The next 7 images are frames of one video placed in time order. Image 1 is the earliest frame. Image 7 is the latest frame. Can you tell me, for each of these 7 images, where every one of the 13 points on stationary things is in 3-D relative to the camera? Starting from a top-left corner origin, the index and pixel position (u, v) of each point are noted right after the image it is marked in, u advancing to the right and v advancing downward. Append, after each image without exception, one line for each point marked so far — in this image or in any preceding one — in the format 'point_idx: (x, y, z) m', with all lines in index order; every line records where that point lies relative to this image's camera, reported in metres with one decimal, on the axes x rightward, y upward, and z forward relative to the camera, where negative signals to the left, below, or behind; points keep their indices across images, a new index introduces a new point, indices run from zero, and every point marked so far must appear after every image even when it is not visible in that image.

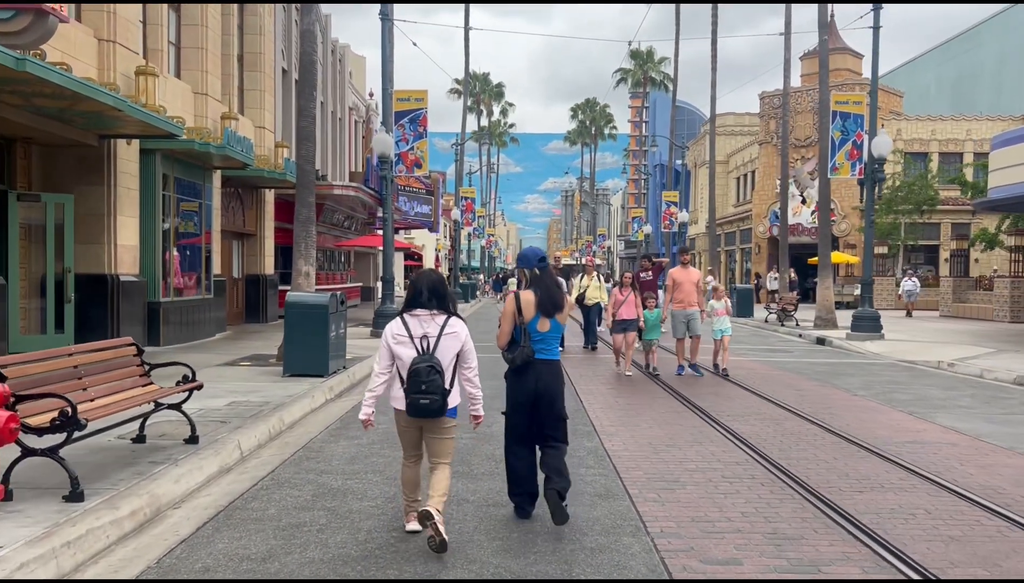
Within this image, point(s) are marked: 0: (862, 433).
0: (+3.5, -1.4, +8.3) m
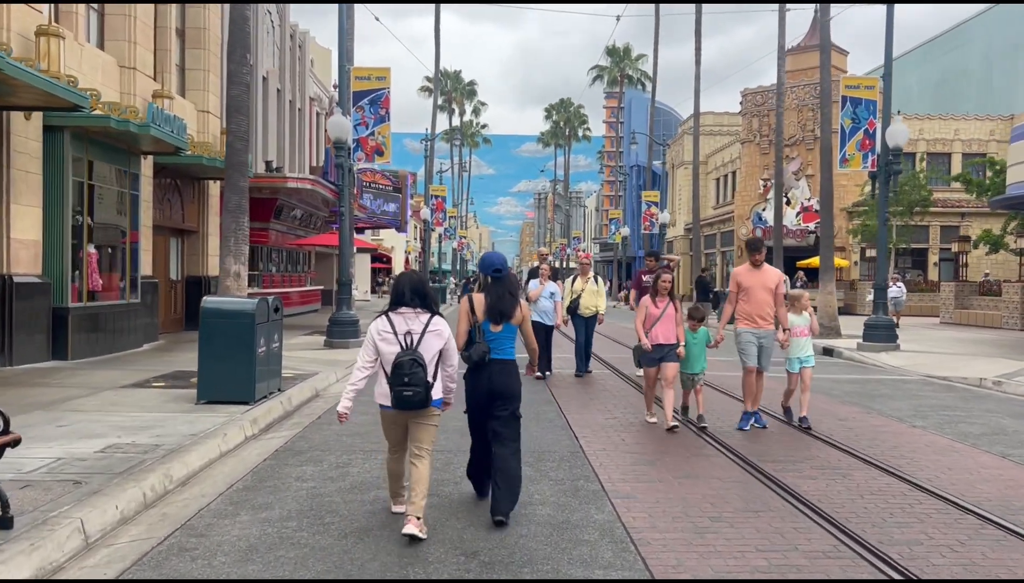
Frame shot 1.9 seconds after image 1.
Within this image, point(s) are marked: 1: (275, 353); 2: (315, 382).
0: (+3.4, -1.5, +6.1) m
1: (-2.9, -0.8, +10.1) m
2: (-2.8, -1.3, +11.7) m
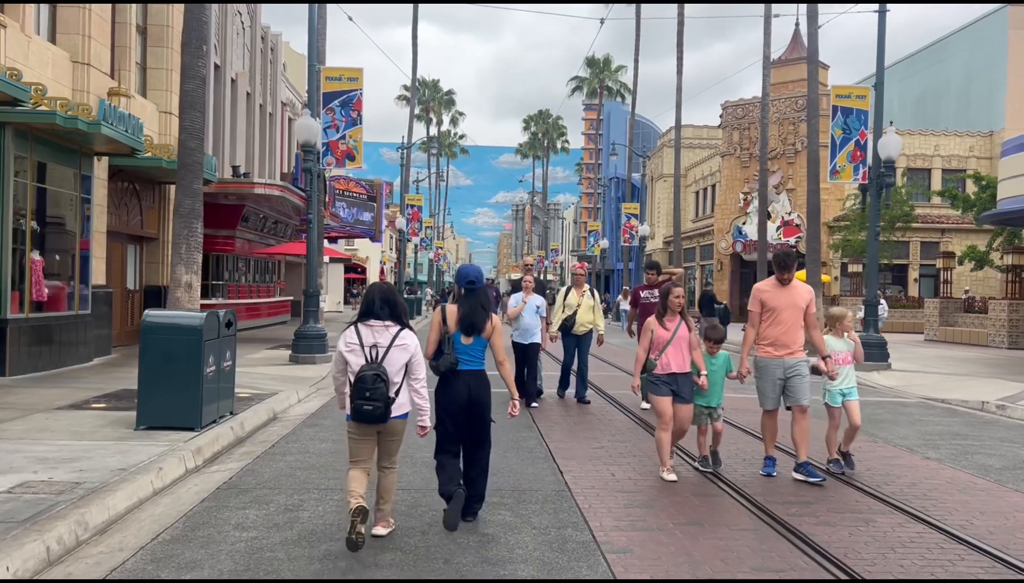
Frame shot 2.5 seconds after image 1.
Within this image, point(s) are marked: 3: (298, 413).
0: (+3.2, -1.6, +5.3) m
1: (-3.2, -0.9, +9.2) m
2: (-3.1, -1.4, +10.7) m
3: (-2.7, -1.6, +10.5) m
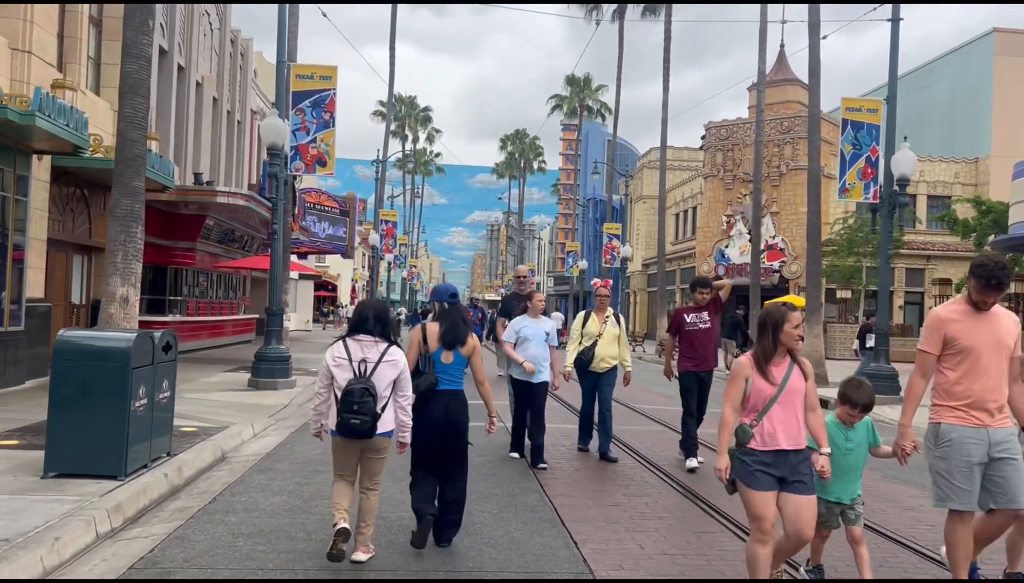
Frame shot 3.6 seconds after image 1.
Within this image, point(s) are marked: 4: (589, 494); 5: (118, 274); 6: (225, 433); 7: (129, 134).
0: (+3.3, -1.8, +3.9) m
1: (-3.2, -1.1, +7.6) m
2: (-3.2, -1.6, +9.1) m
3: (-2.8, -1.7, +9.0) m
4: (+0.7, -1.7, +7.0) m
5: (-4.2, +0.2, +8.8) m
6: (-3.3, -1.6, +9.5) m
7: (-4.1, +1.7, +9.0) m
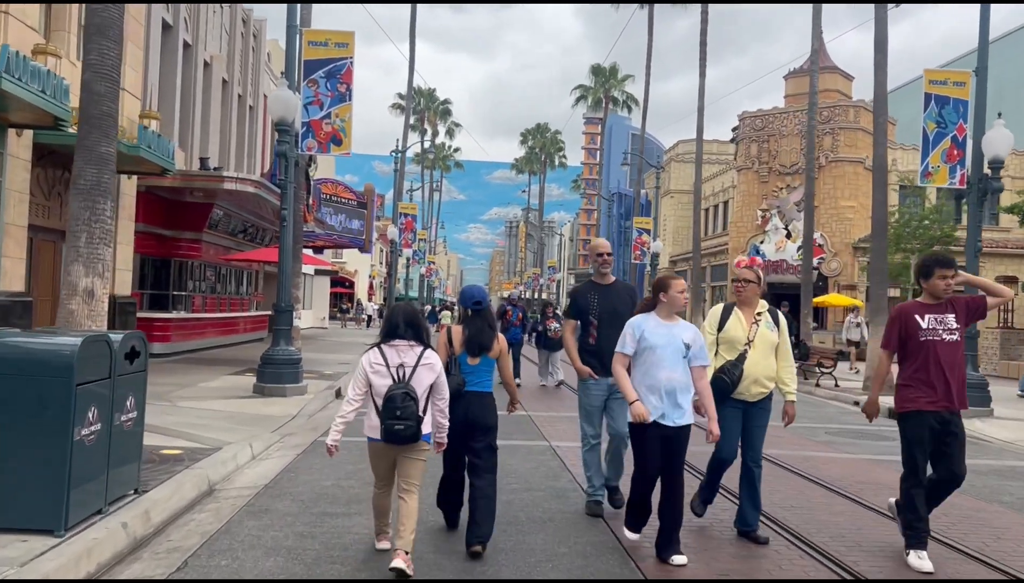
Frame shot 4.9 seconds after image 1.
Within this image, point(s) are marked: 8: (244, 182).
0: (+3.7, -1.8, +2.1) m
1: (-2.7, -1.0, +5.9) m
2: (-2.7, -1.6, +7.4) m
3: (-2.3, -1.7, +7.2) m
4: (+1.1, -1.6, +5.2) m
5: (-3.7, +0.3, +7.0) m
6: (-2.8, -1.6, +7.8) m
7: (-3.6, +1.8, +7.2) m
8: (-6.2, +2.5, +19.1) m
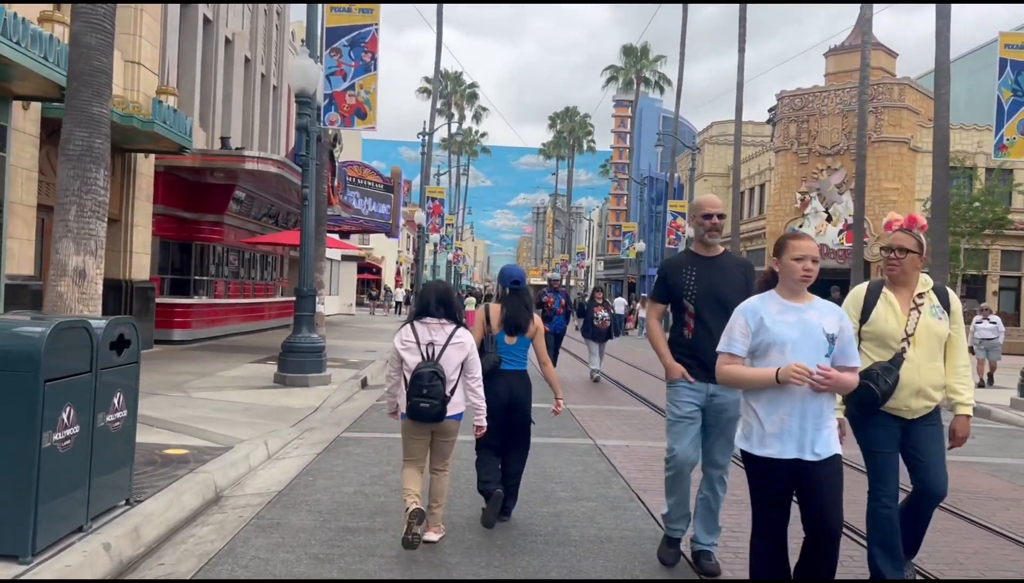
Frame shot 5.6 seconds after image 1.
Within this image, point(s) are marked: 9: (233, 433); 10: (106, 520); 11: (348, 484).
0: (+3.9, -1.7, +1.0) m
1: (-2.4, -0.9, +5.0) m
2: (-2.3, -1.4, +6.5) m
3: (-2.0, -1.5, +6.4) m
4: (+1.4, -1.5, +4.2) m
5: (-3.3, +0.4, +6.2) m
6: (-2.4, -1.4, +6.9) m
7: (-3.3, +1.9, +6.4) m
8: (-5.4, +2.8, +18.3) m
9: (-2.8, -1.4, +8.2) m
10: (-2.4, -1.3, +5.0) m
11: (-1.3, -1.5, +6.6) m
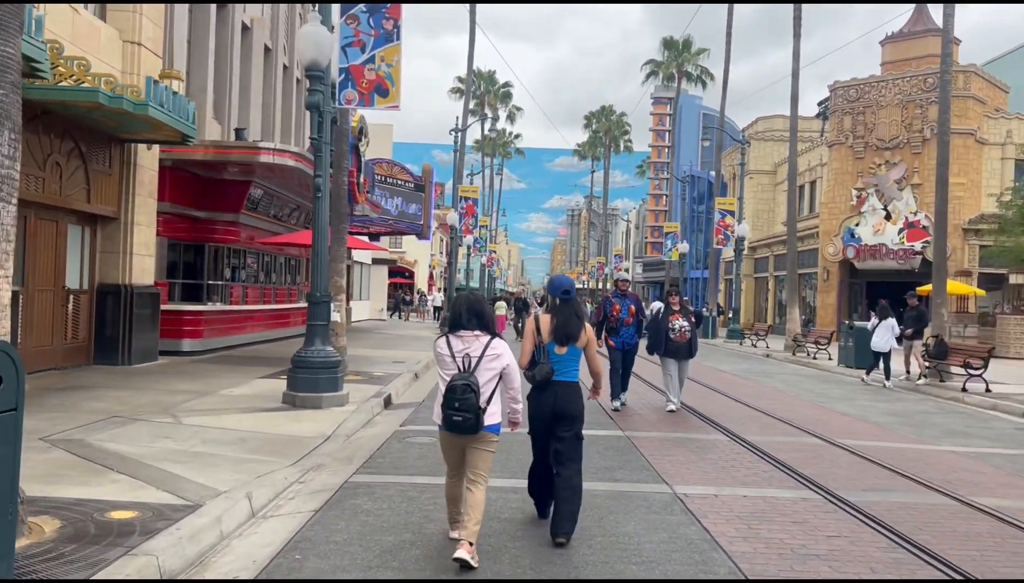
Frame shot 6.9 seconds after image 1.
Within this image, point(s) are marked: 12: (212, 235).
0: (+4.0, -1.7, -1.0) m
1: (-2.1, -0.9, +3.2) m
2: (-1.9, -1.5, +4.7) m
3: (-1.6, -1.6, +4.6) m
4: (+1.7, -1.5, +2.2) m
5: (-3.0, +0.4, +4.5) m
6: (-2.0, -1.4, +5.1) m
7: (-2.9, +1.9, +4.6) m
8: (-4.6, +2.7, +16.6) m
9: (-2.3, -1.5, +6.4) m
10: (-2.1, -1.4, +3.2) m
11: (-0.9, -1.6, +4.7) m
12: (-6.7, +1.3, +18.4) m
